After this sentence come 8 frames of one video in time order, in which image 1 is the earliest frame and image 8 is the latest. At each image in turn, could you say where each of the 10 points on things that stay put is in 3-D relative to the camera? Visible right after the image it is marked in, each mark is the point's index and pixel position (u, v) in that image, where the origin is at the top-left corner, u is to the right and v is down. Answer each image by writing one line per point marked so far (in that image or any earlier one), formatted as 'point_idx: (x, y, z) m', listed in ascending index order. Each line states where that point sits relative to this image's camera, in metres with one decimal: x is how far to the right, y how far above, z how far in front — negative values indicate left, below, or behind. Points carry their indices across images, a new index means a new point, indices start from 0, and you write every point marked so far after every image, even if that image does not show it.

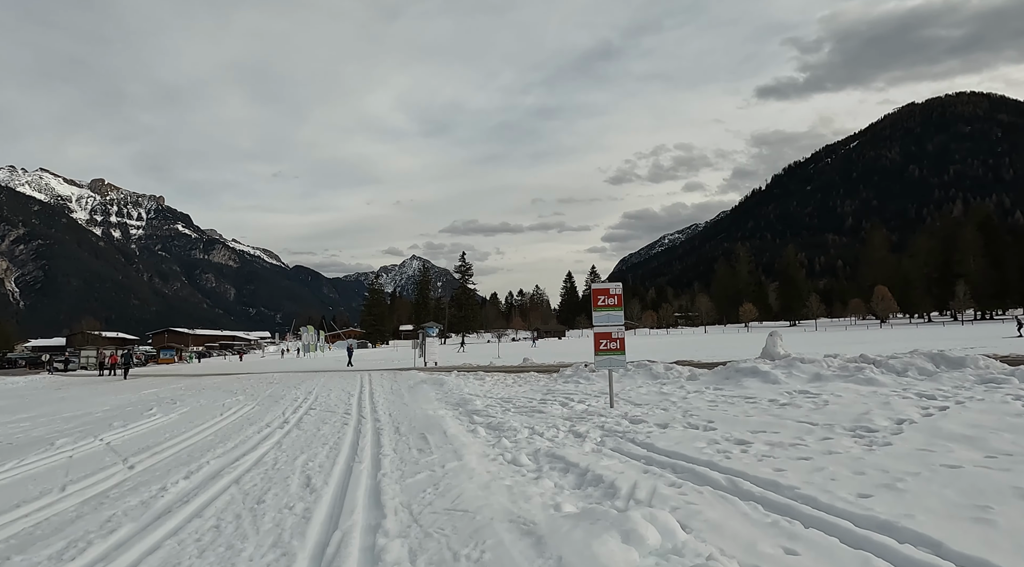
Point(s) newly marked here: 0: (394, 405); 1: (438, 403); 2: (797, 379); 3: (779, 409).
0: (-3.1, -3.3, +19.0) m
1: (-2.0, -3.4, +19.8) m
2: (+7.6, -2.6, +18.9) m
3: (+5.5, -2.6, +14.5) m
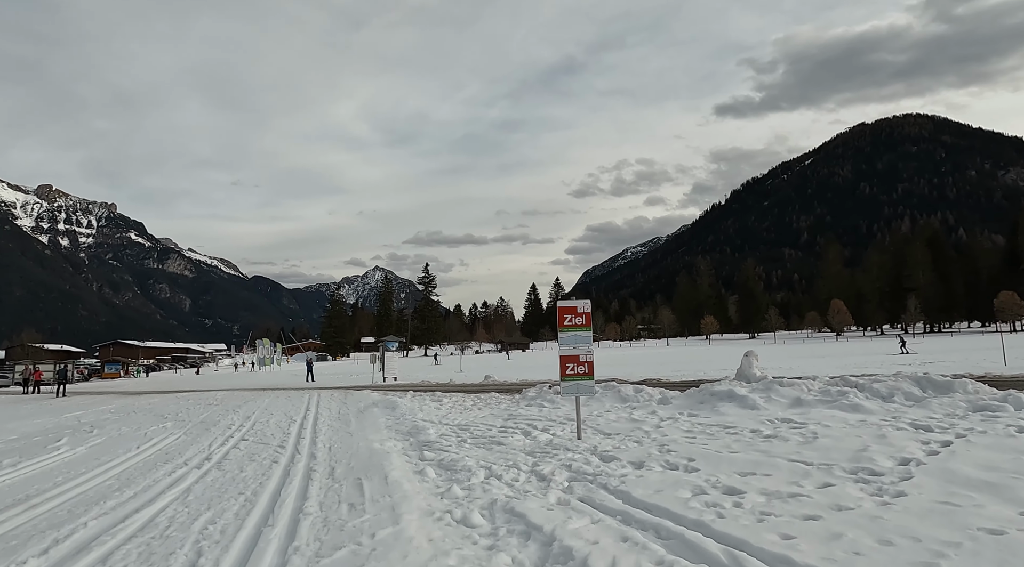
0: (-4.2, -3.7, +17.1) m
1: (-3.1, -3.8, +17.9) m
2: (+6.5, -3.0, +17.6) m
3: (+4.6, -2.9, +13.0) m
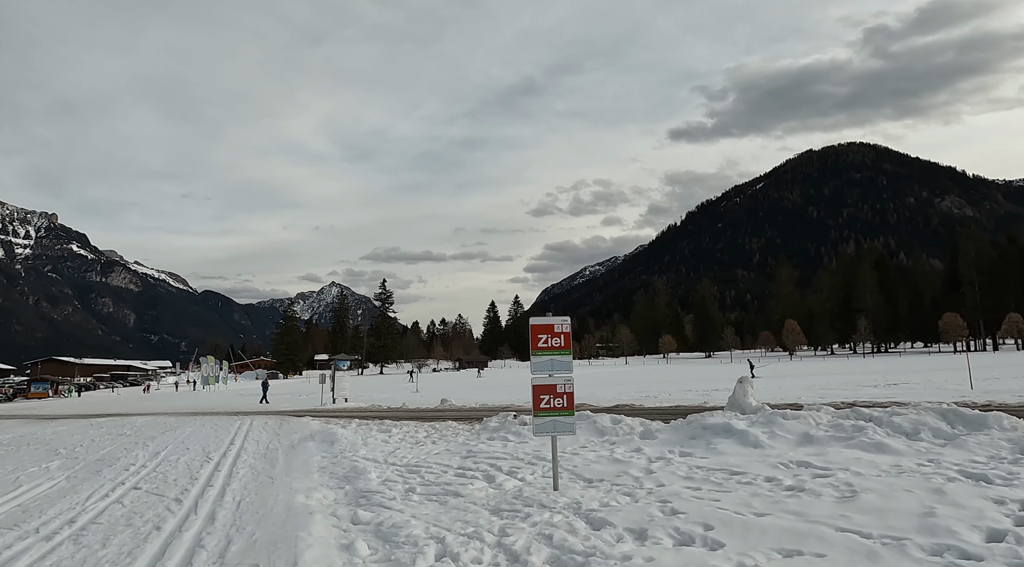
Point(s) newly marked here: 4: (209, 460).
0: (-5.0, -3.9, +13.9) m
1: (-3.9, -4.0, +14.7) m
2: (+5.7, -3.3, +14.9) m
3: (+4.1, -3.1, +10.3) m
4: (-7.3, -4.3, +17.2) m
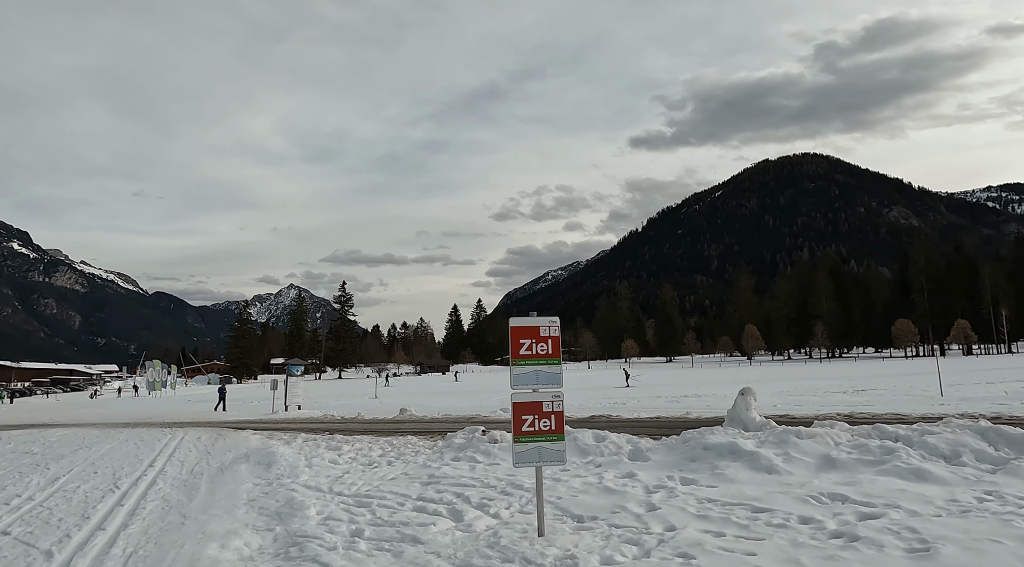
0: (-5.4, -3.7, +11.1) m
1: (-4.4, -3.9, +12.0) m
2: (+5.2, -3.3, +12.7) m
3: (+3.8, -3.0, +8.0) m
4: (-7.9, -4.1, +14.2) m
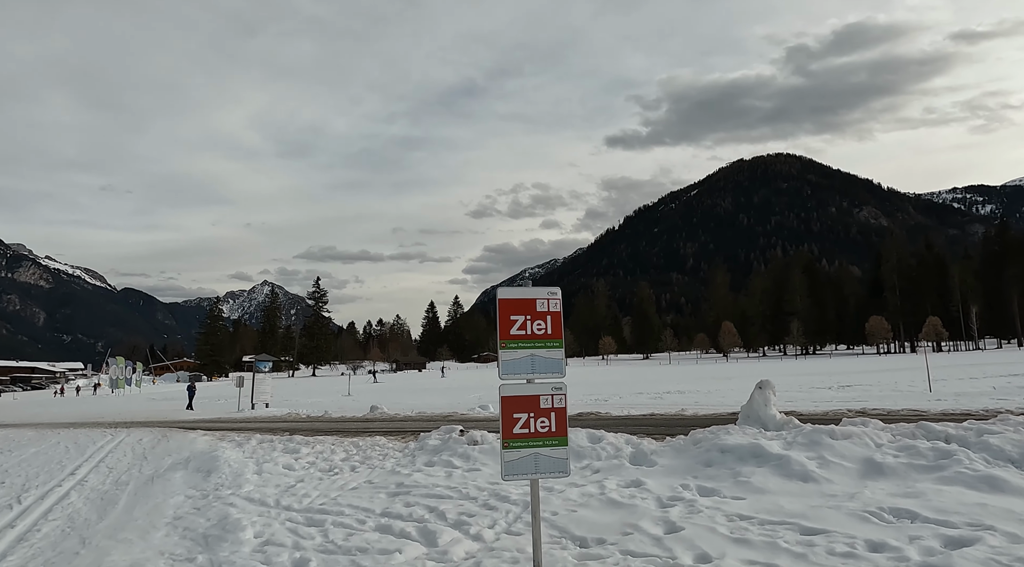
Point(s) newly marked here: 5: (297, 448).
0: (-5.6, -3.3, +8.7) m
1: (-4.6, -3.4, +9.6) m
2: (+5.0, -2.9, +10.7) m
3: (+3.7, -2.6, +5.9) m
4: (-8.2, -3.6, +11.7) m
5: (-5.3, -4.1, +17.7) m
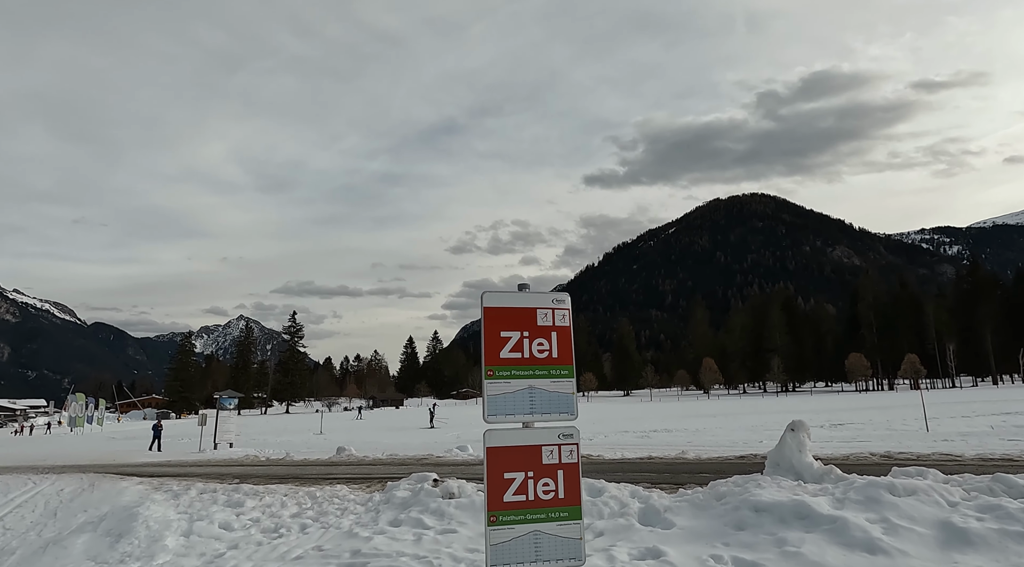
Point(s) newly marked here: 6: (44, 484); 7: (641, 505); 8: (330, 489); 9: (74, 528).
0: (-5.7, -3.3, +6.1) m
1: (-4.8, -3.5, +7.0) m
2: (+4.8, -3.0, +8.4) m
3: (+3.7, -2.6, +3.6) m
4: (-8.4, -3.8, +9.1) m
5: (-5.7, -4.6, +15.1) m
6: (-12.4, -5.3, +18.7) m
7: (+2.1, -3.5, +11.3) m
8: (-4.4, -4.8, +16.7) m
9: (-7.6, -4.2, +12.4) m
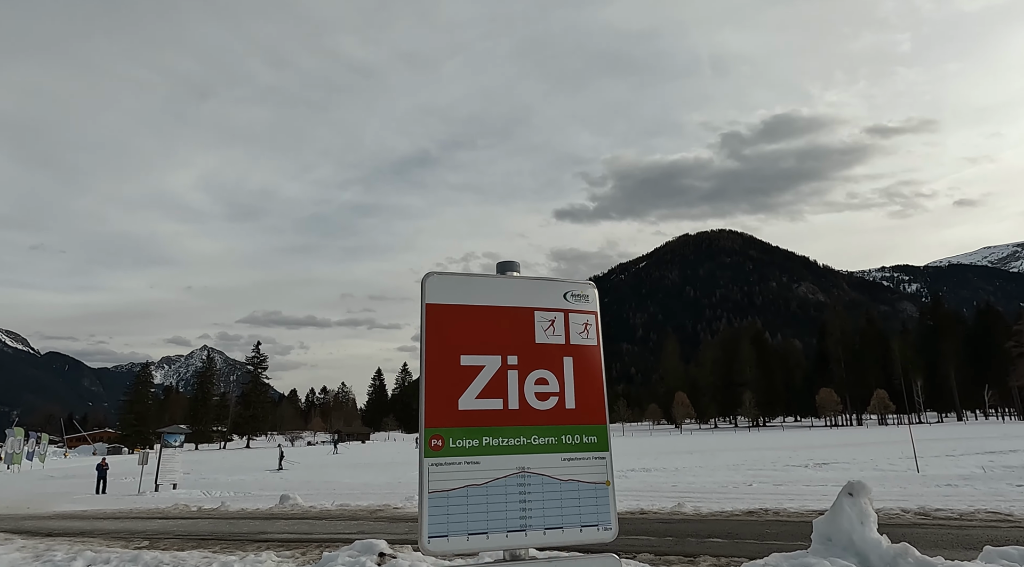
0: (-5.8, -3.2, +2.8) m
1: (-5.0, -3.4, +3.8) m
2: (+4.5, -3.1, +5.6) m
3: (+3.7, -2.4, +0.8) m
4: (-8.7, -3.8, +5.7) m
5: (-6.2, -4.9, +11.8) m
6: (-13.1, -5.7, +15.0) m
7: (+1.7, -3.7, +8.3) m
8: (-5.0, -5.2, +13.5) m
9: (-8.0, -4.4, +9.1) m
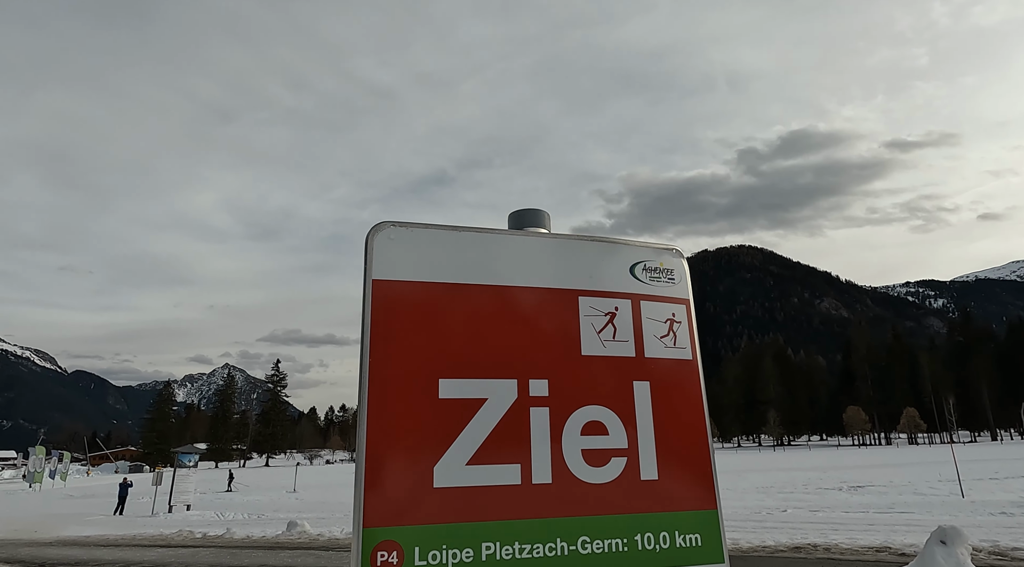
0: (-5.8, -3.1, +1.6) m
1: (-4.9, -3.4, +2.5) m
2: (+4.7, -3.1, +4.0) m
3: (+3.7, -2.3, -0.7) m
4: (-8.5, -3.8, +4.5) m
5: (-5.9, -5.0, +10.5) m
6: (-12.6, -5.9, +13.9) m
7: (+1.9, -3.7, +6.8) m
8: (-4.6, -5.4, +12.1) m
9: (-7.8, -4.5, +7.8) m
